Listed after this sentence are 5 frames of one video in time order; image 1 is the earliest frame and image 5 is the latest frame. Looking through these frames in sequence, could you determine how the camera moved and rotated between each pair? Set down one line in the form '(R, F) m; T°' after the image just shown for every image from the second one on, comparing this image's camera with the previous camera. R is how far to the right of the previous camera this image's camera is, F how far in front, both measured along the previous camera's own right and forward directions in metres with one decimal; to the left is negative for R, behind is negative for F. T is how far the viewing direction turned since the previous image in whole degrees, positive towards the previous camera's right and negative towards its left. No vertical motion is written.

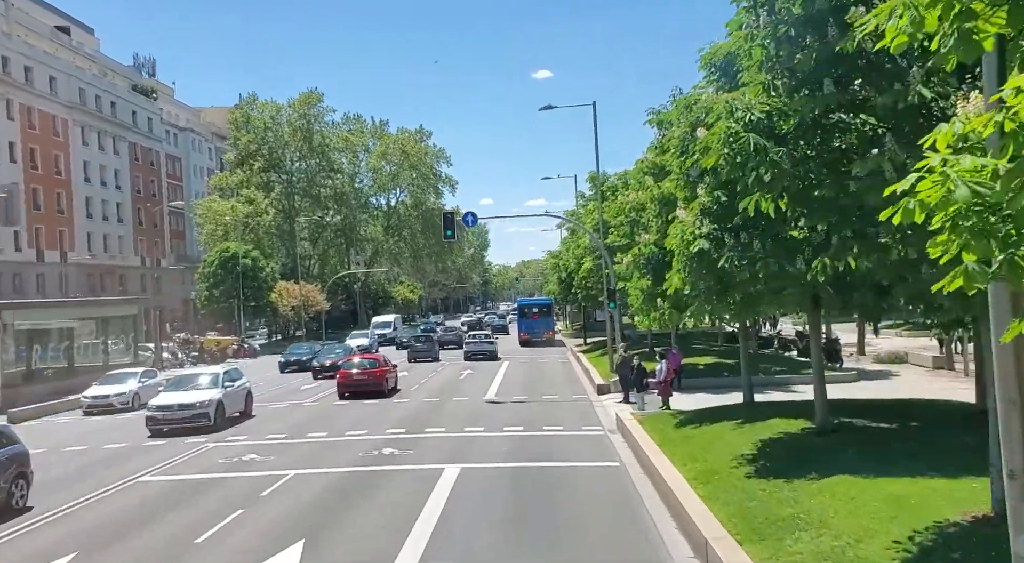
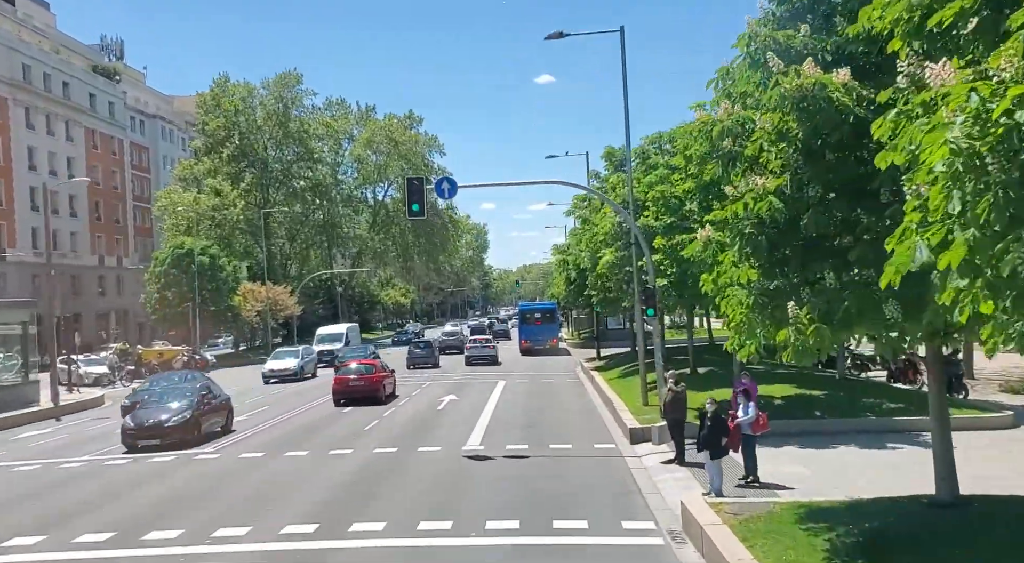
(+0.2, +8.1) m; 0°
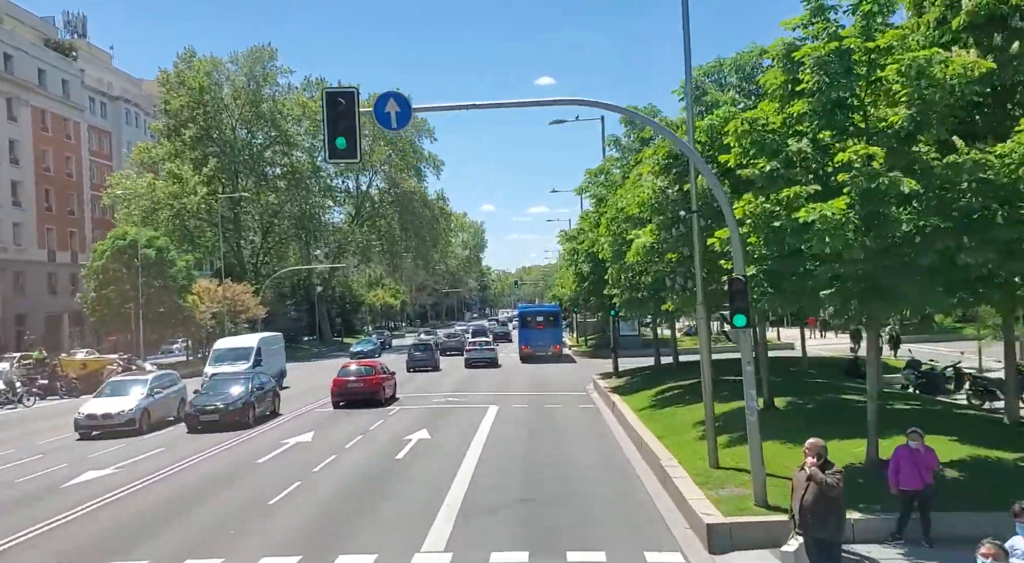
(+0.1, +7.5) m; 0°
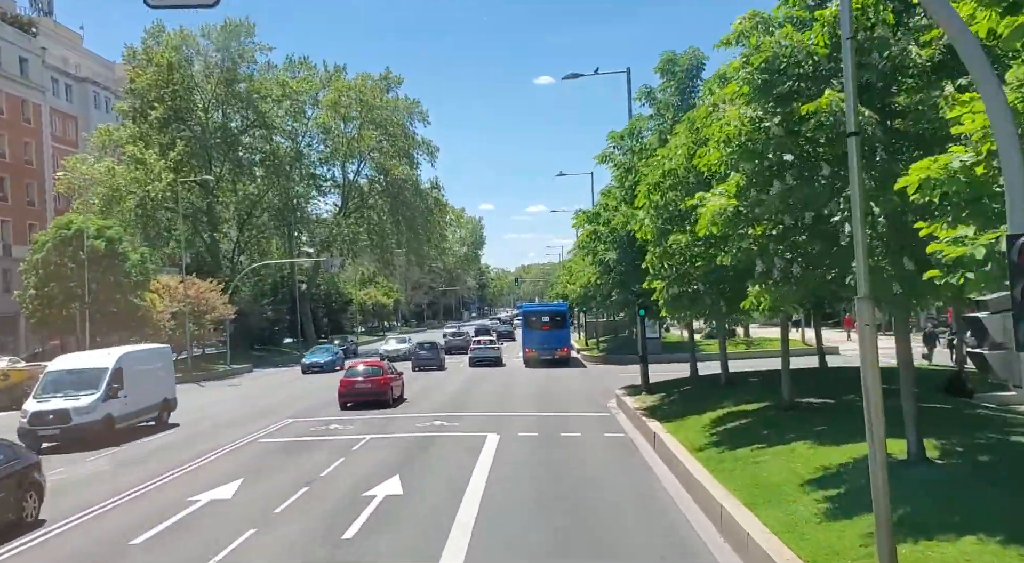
(-0.1, +5.8) m; 0°
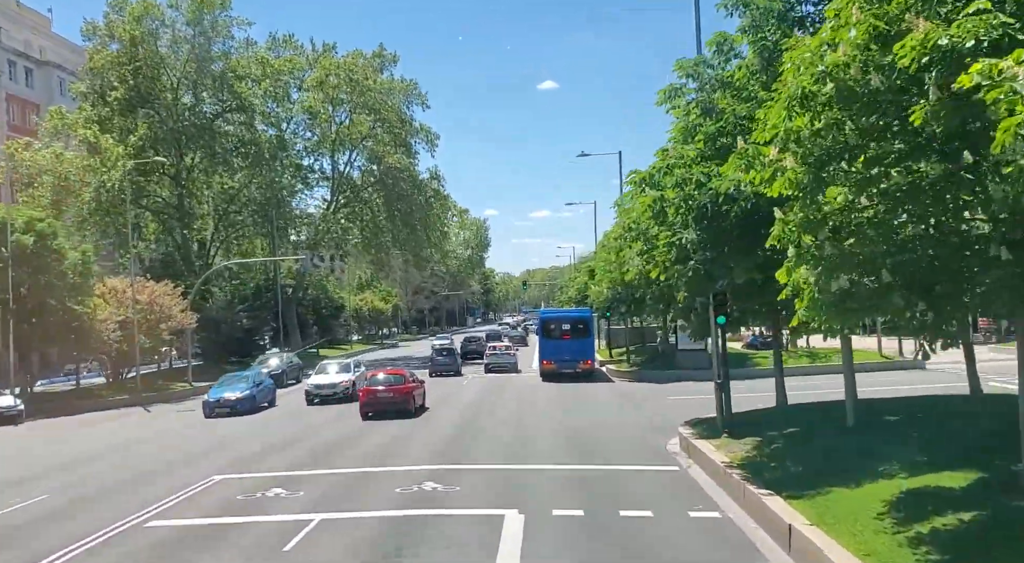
(-0.4, +6.9) m; 0°
